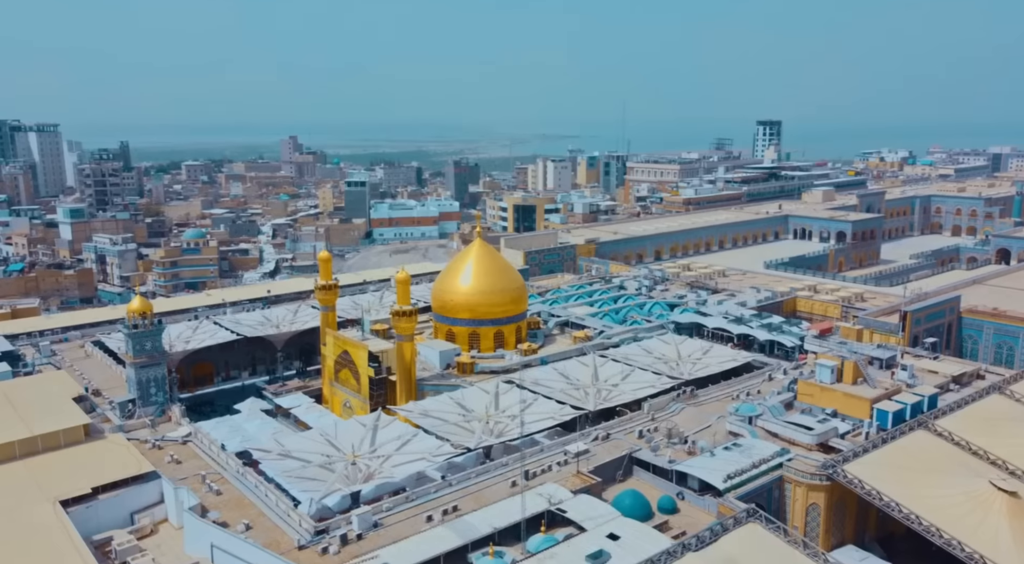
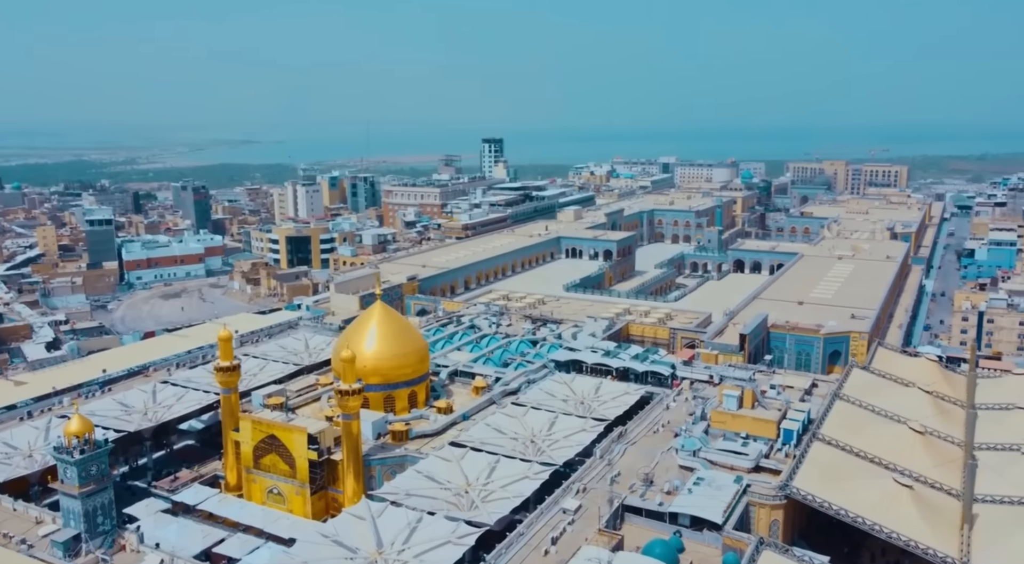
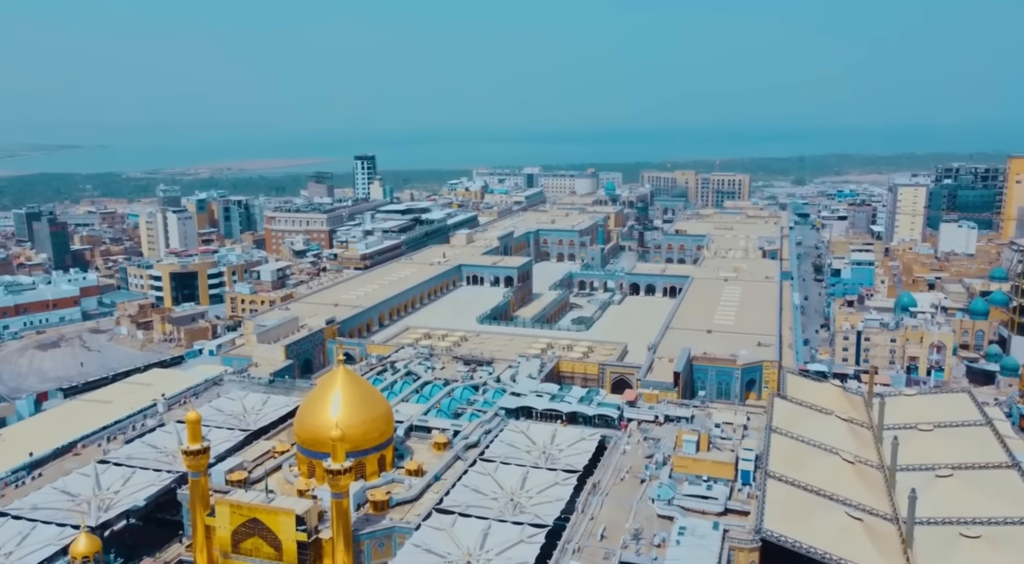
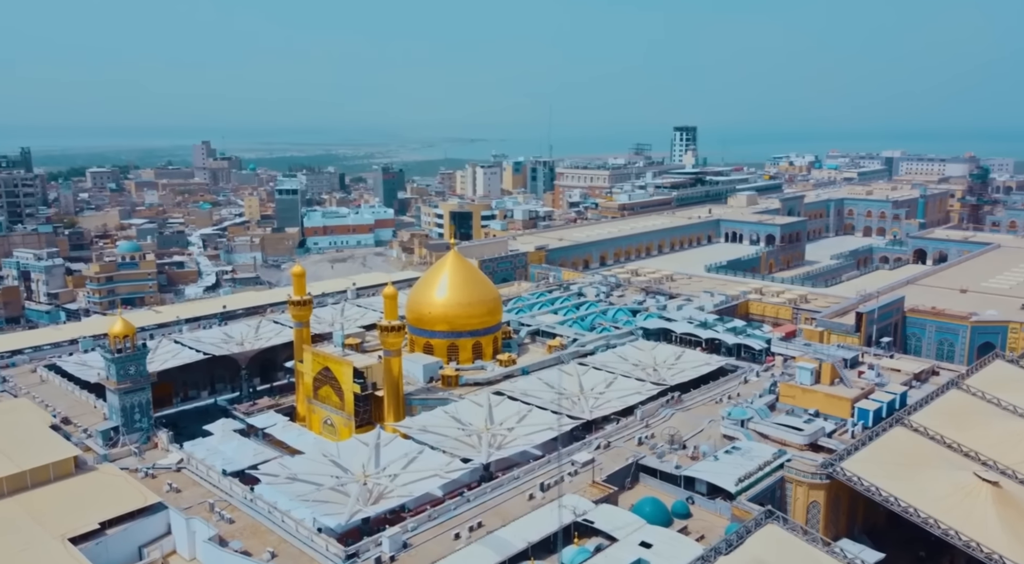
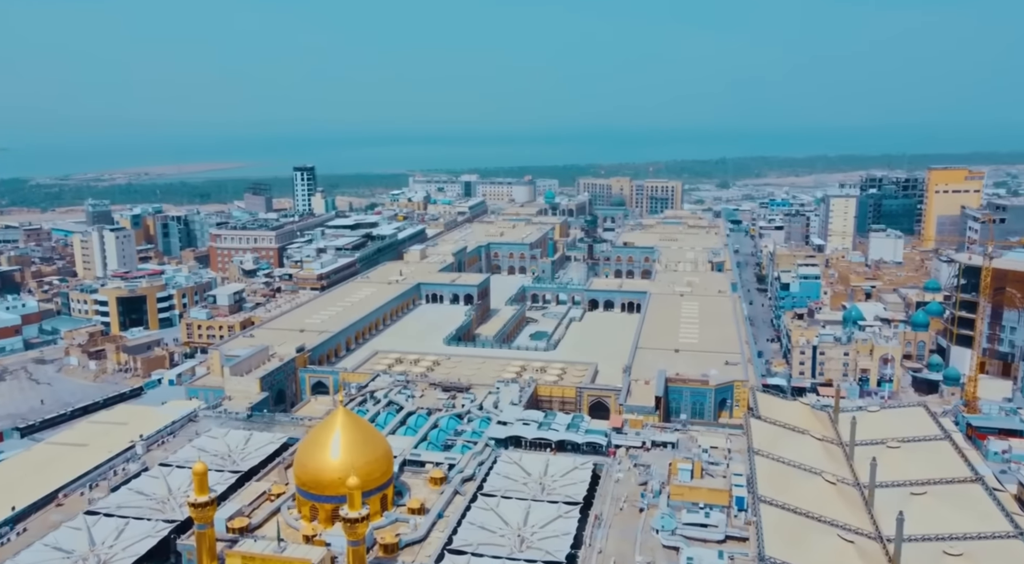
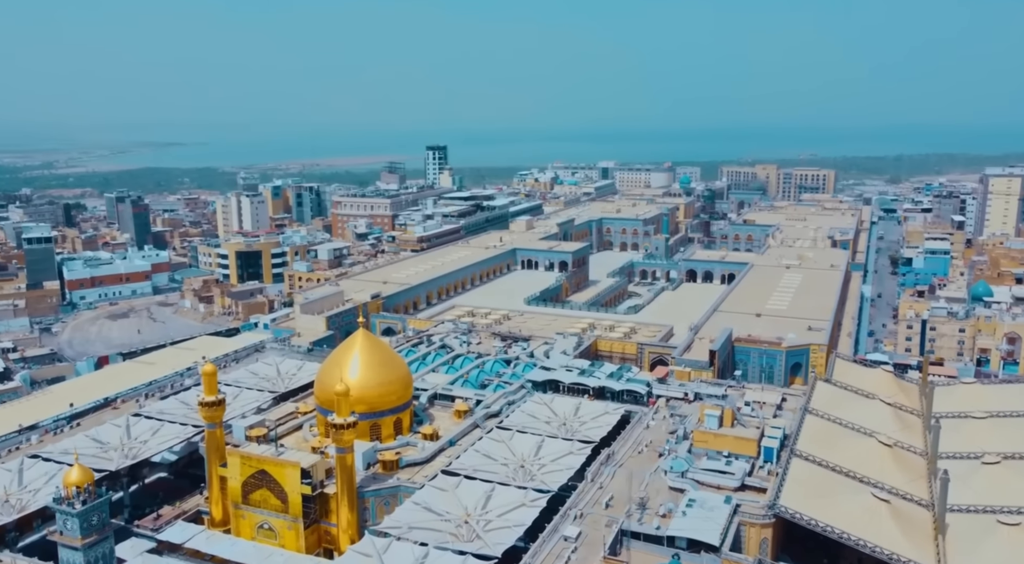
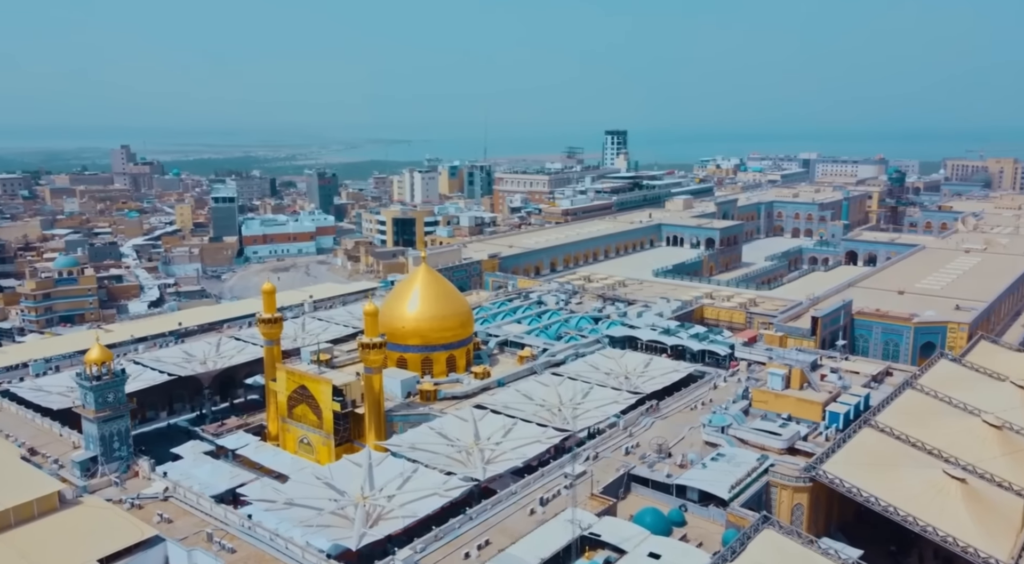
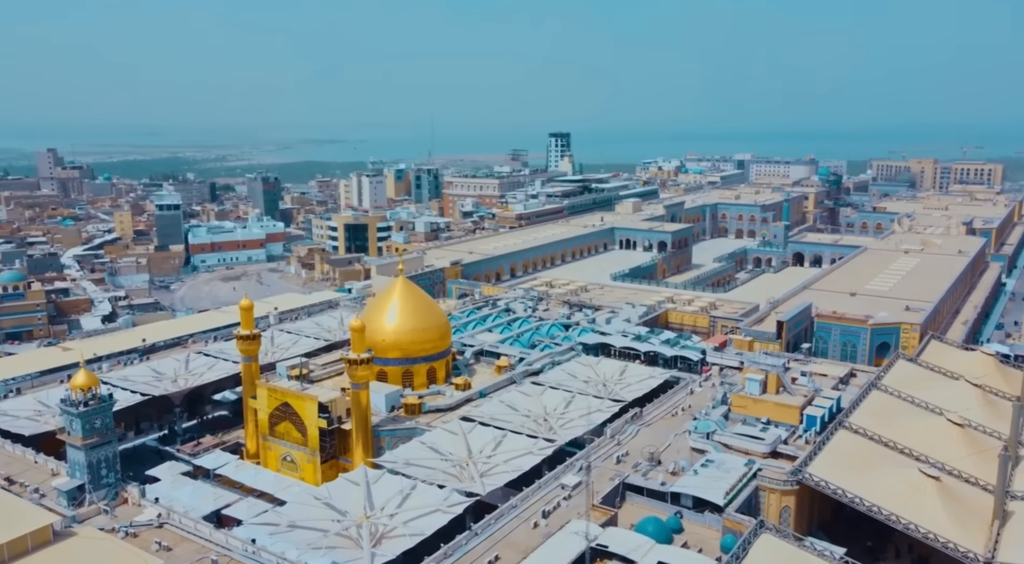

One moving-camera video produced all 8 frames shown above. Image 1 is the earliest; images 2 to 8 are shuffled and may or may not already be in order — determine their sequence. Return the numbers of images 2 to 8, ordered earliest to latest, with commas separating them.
4, 7, 8, 2, 6, 3, 5
